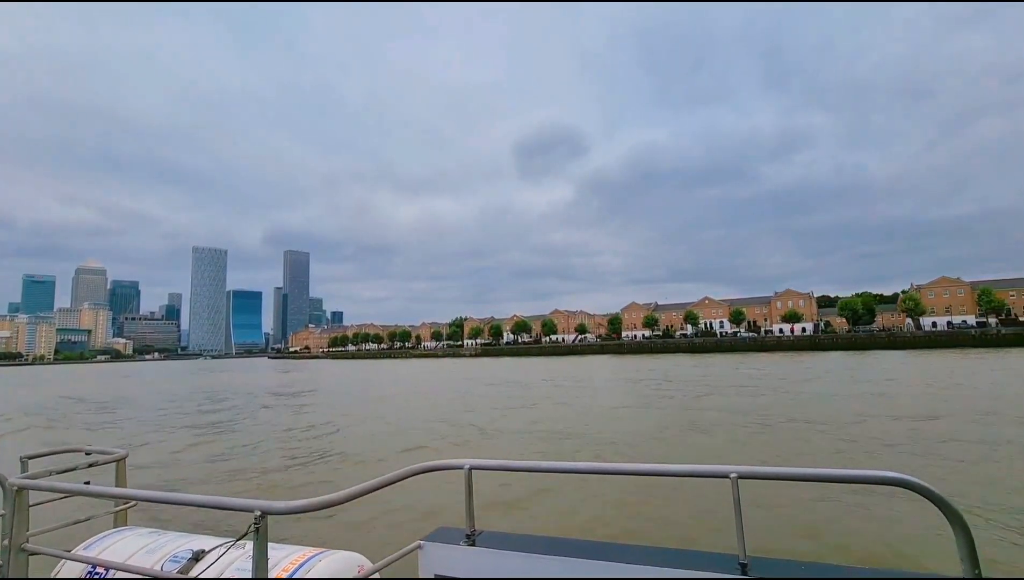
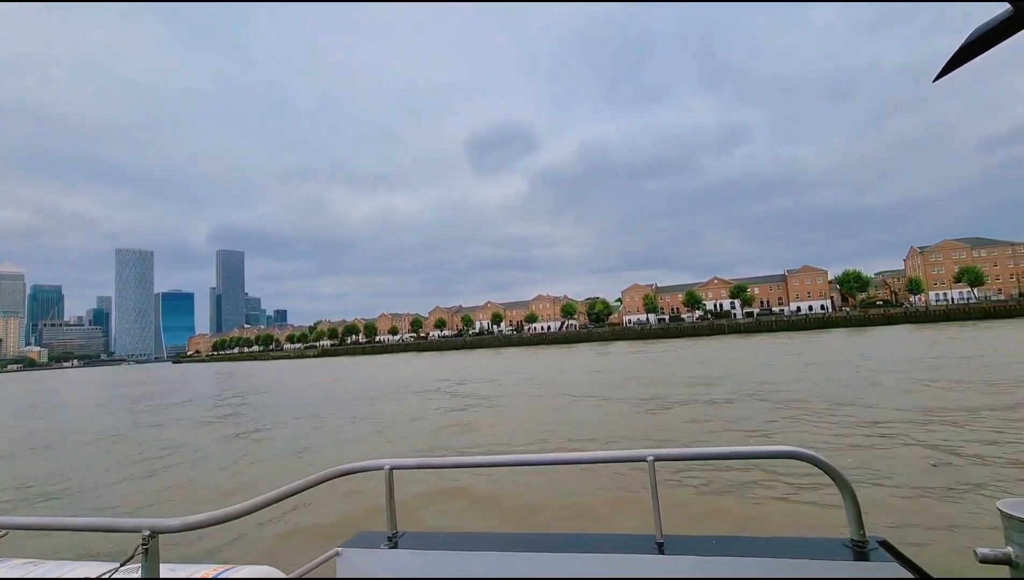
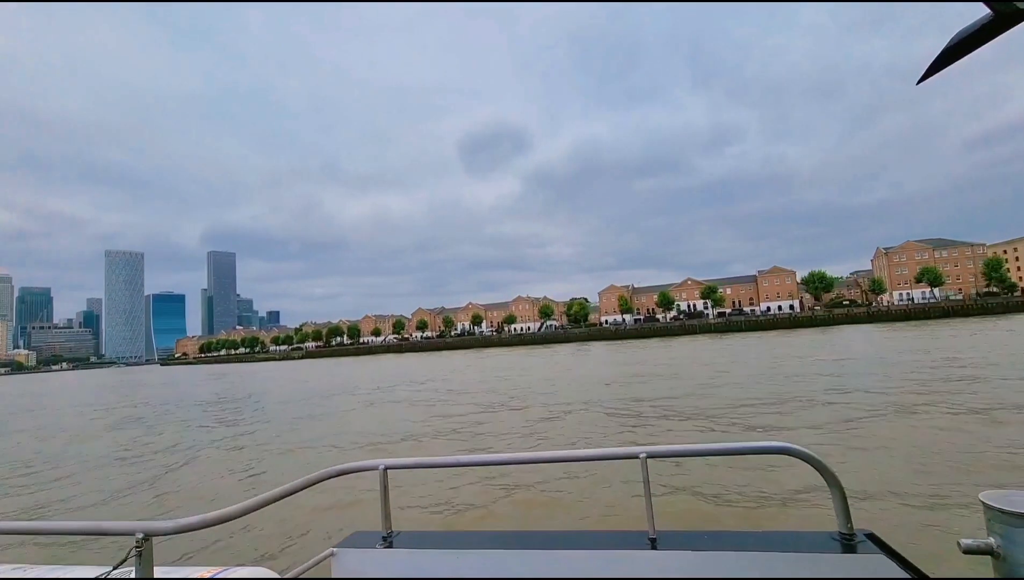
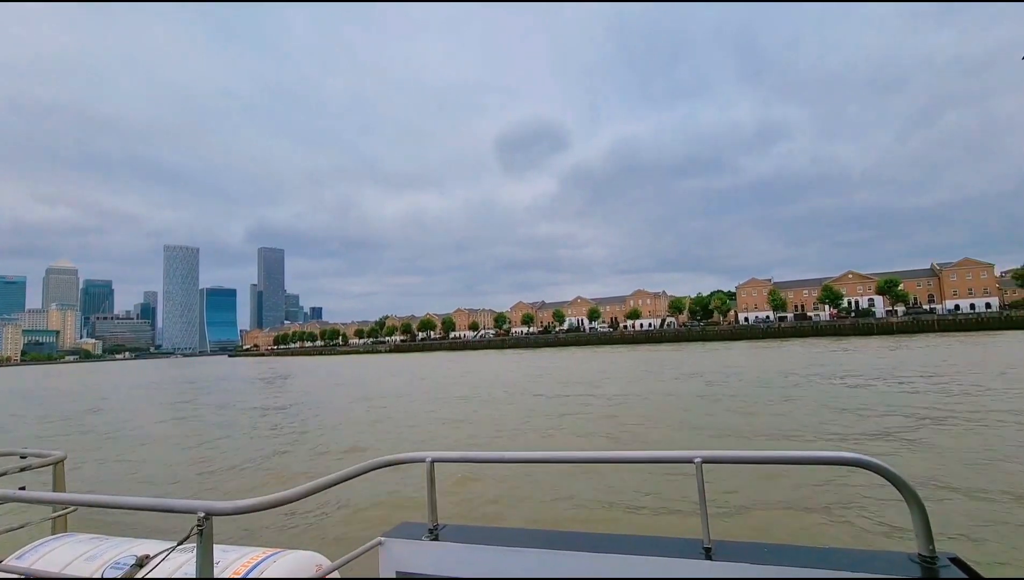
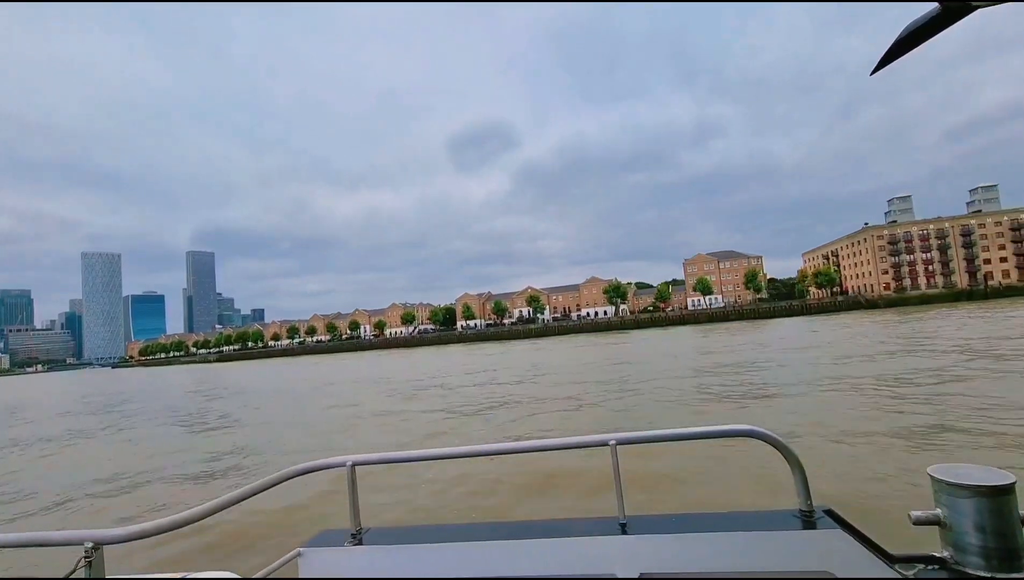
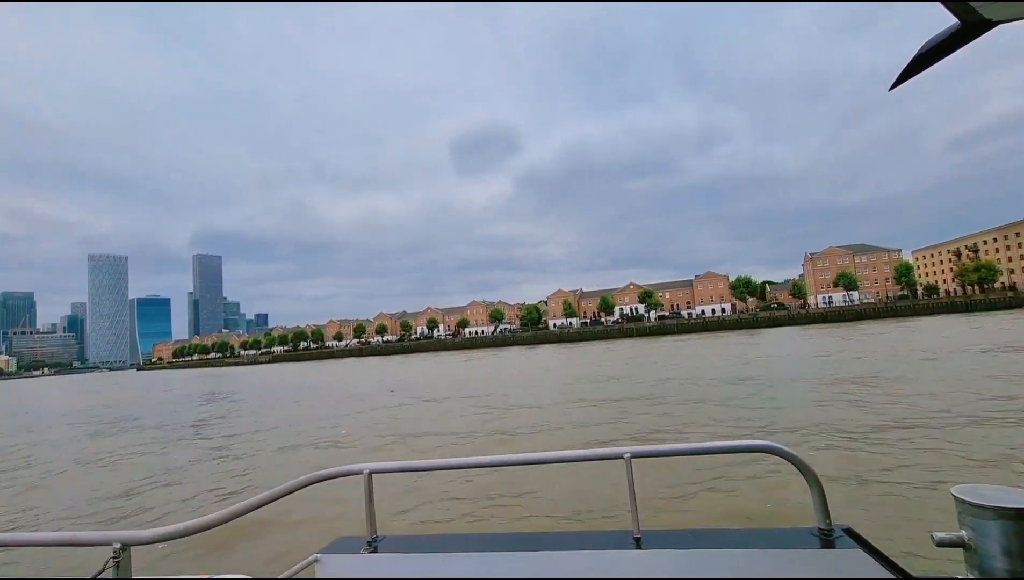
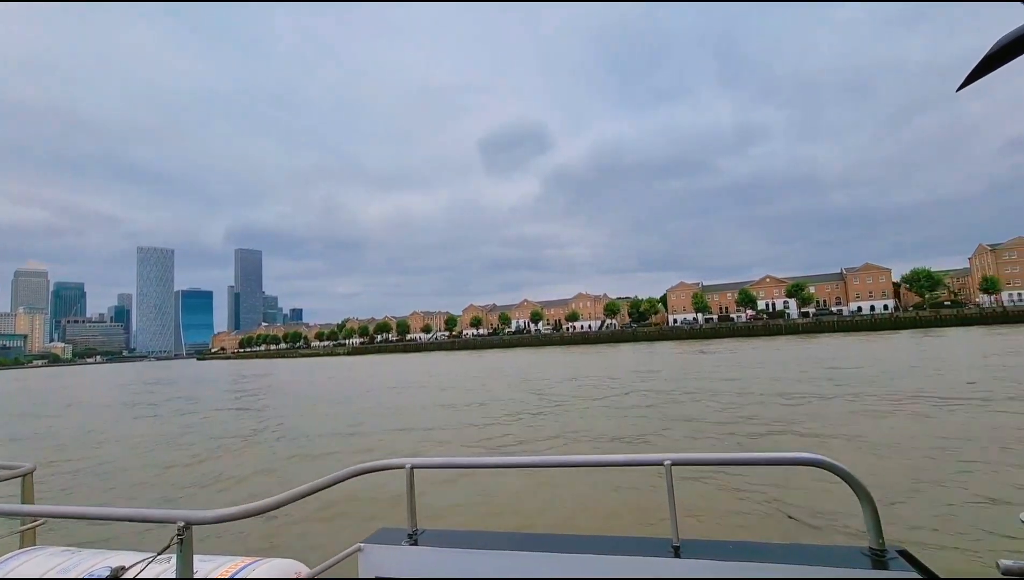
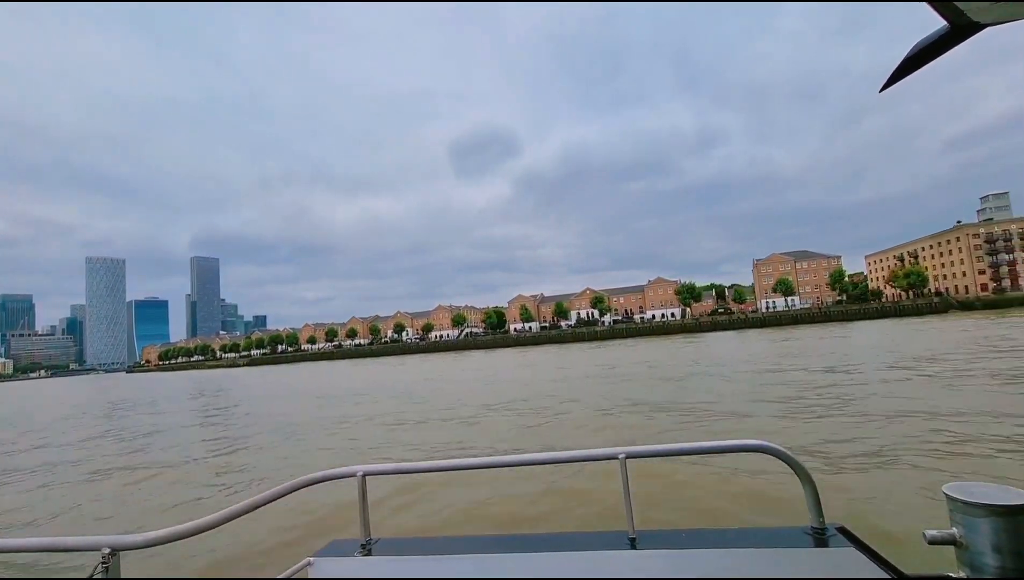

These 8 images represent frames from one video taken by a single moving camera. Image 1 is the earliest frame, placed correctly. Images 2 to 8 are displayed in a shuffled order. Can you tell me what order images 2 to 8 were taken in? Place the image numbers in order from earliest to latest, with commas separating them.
4, 7, 2, 3, 6, 8, 5
